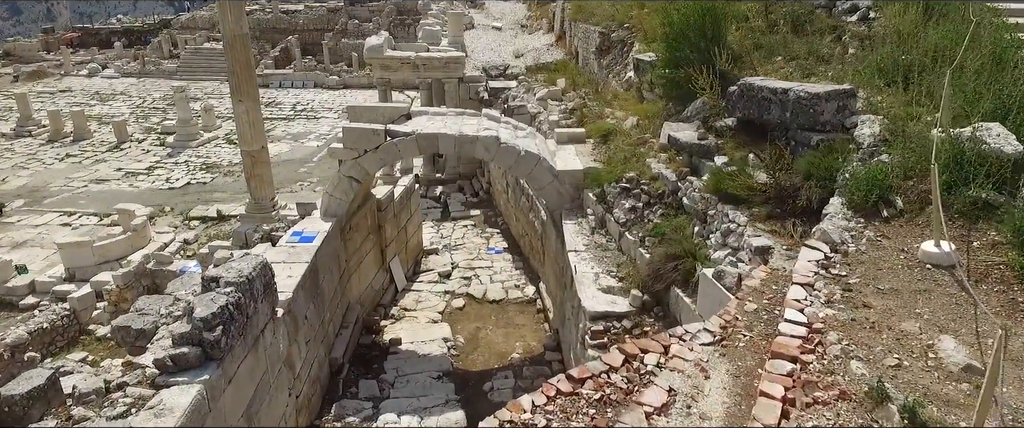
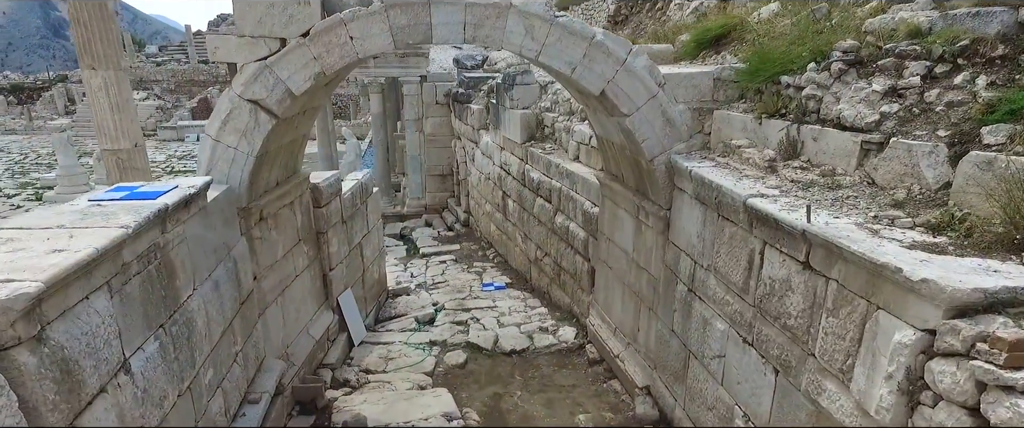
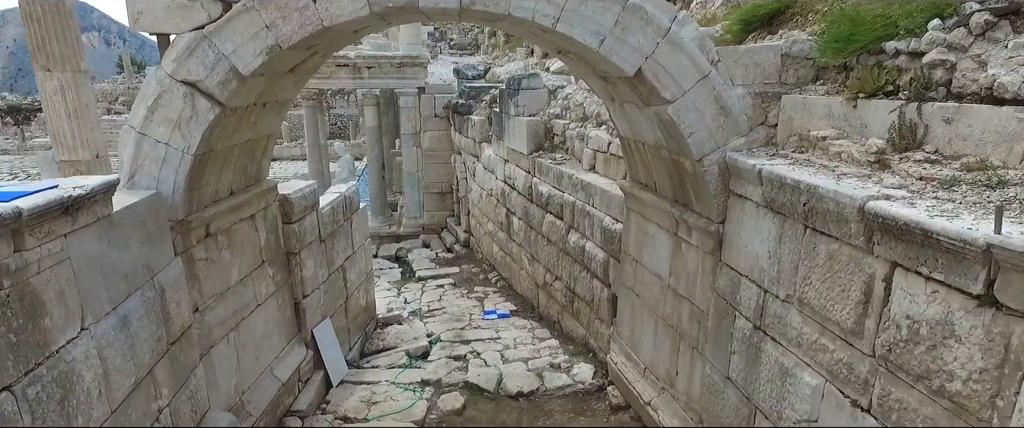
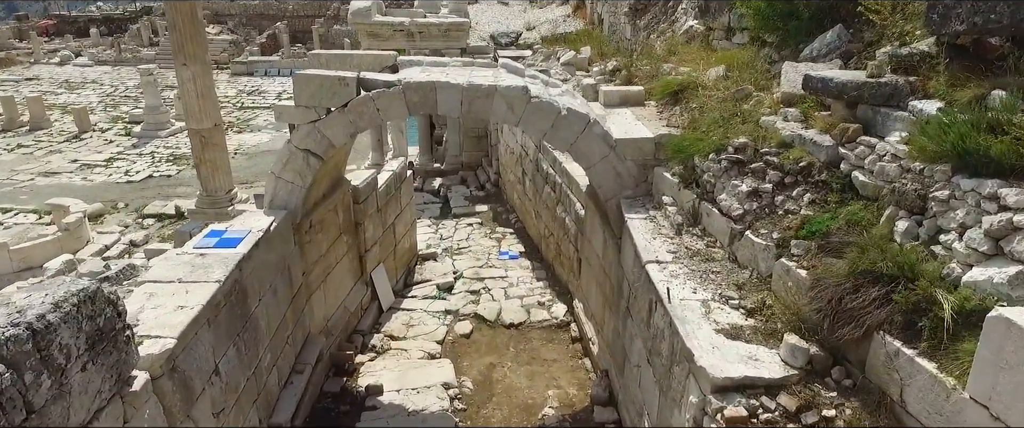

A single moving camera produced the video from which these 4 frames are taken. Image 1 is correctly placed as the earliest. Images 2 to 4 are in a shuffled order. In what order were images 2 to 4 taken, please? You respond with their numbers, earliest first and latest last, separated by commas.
4, 2, 3
